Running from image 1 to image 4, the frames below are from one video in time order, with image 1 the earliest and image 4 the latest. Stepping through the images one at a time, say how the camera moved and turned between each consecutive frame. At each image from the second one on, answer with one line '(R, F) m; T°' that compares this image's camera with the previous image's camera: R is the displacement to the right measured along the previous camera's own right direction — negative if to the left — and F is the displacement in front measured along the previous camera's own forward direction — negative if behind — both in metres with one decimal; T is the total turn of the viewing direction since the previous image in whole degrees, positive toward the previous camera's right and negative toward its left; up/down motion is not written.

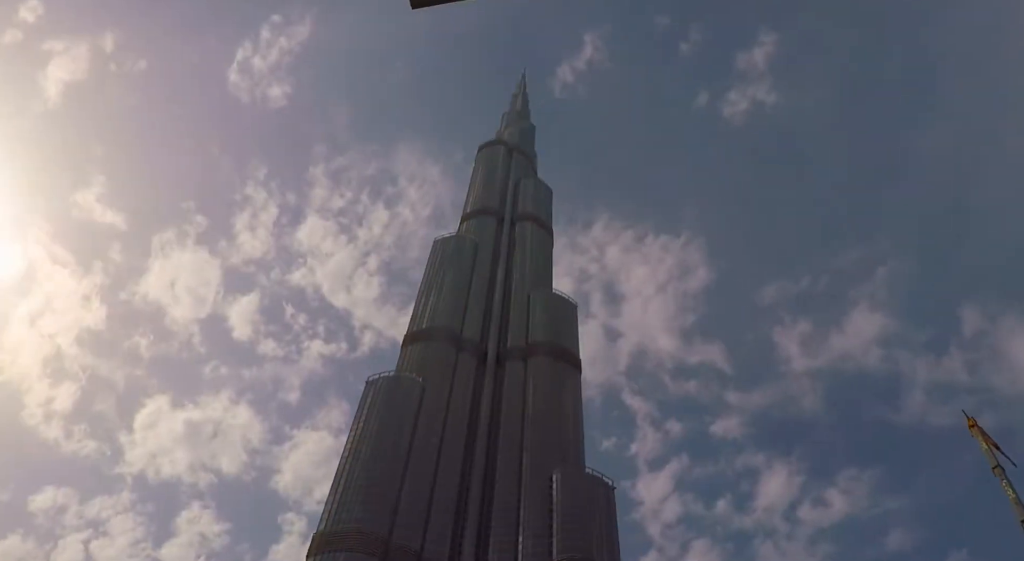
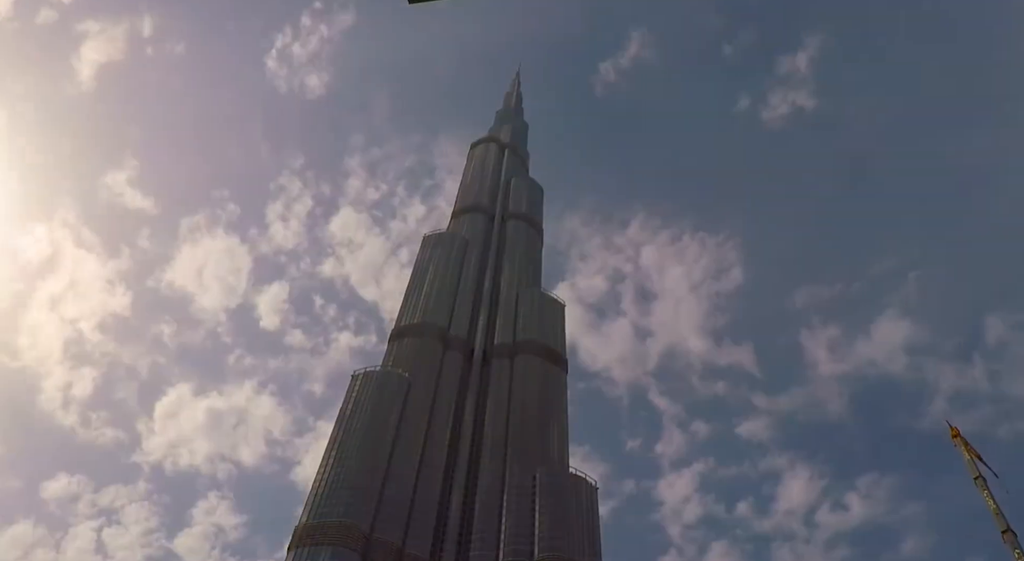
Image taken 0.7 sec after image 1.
(+3.5, -0.2) m; -1°
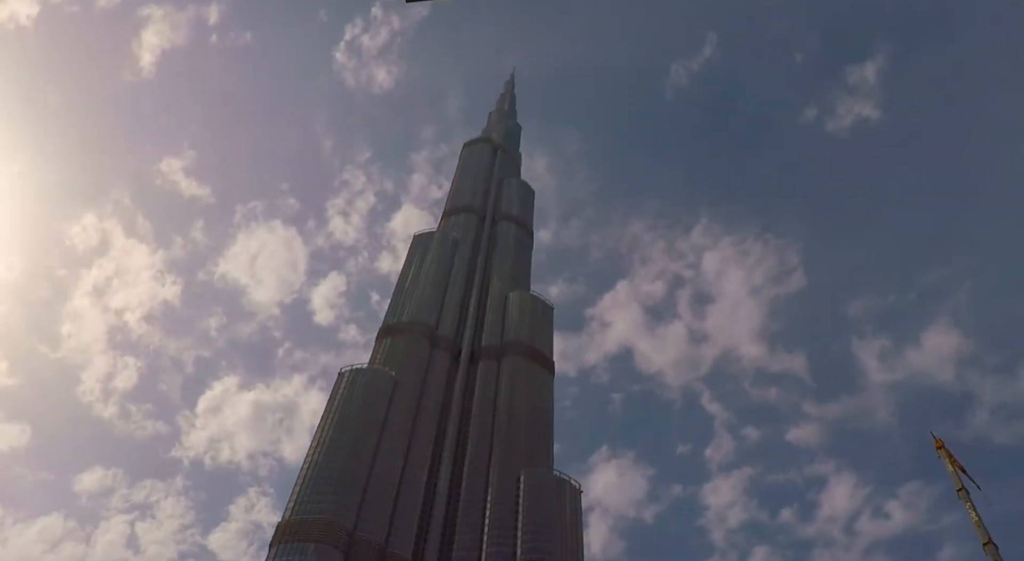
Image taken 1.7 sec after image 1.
(+5.7, 0.0) m; -2°
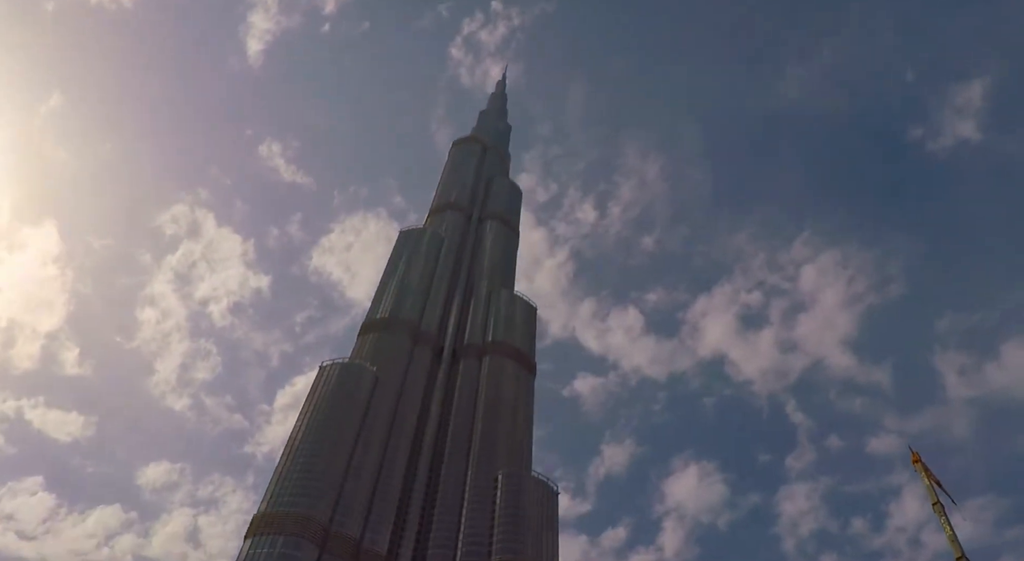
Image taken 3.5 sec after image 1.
(+4.5, +0.1) m; -1°
